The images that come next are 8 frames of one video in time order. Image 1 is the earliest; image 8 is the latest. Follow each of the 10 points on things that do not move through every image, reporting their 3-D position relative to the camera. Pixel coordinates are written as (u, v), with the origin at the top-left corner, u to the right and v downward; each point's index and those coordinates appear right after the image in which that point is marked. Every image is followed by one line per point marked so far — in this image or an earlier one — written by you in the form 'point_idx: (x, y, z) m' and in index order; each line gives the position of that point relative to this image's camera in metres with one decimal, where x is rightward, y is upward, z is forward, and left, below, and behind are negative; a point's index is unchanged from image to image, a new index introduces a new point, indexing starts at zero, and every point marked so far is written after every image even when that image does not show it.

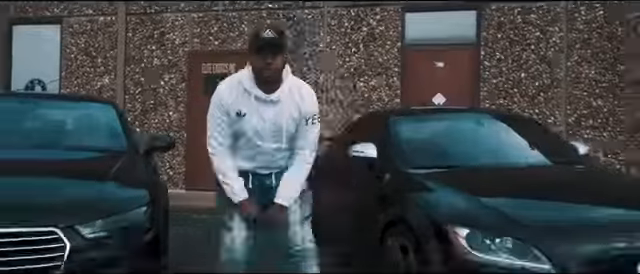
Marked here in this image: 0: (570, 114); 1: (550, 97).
0: (+4.2, +0.4, +10.9) m
1: (+3.8, +0.7, +10.9) m
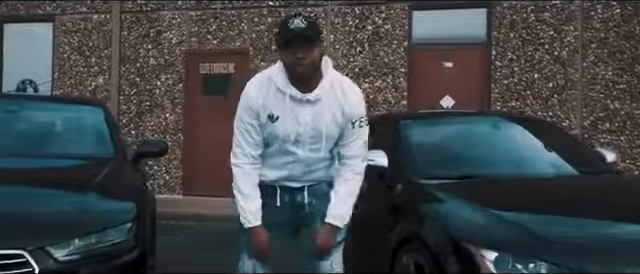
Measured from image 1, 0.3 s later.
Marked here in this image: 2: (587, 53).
0: (+4.2, +0.3, +10.4) m
1: (+3.9, +0.6, +10.4) m
2: (+4.2, +1.3, +10.3) m
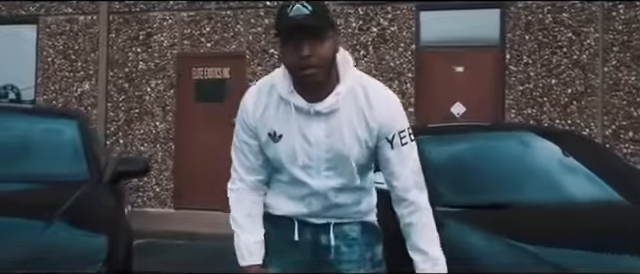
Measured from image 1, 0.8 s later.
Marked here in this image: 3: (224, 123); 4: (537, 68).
0: (+4.2, +0.2, +9.7) m
1: (+3.9, +0.5, +9.7) m
2: (+4.3, +1.2, +9.6) m
3: (-1.6, +0.2, +10.9) m
4: (+3.3, +1.0, +9.8) m
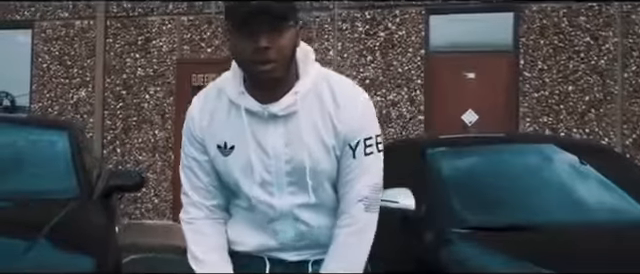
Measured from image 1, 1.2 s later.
0: (+4.3, 0.0, +9.2) m
1: (+4.0, +0.3, +9.2) m
2: (+4.3, +1.1, +9.2) m
3: (-1.5, +0.1, +10.5) m
4: (+3.3, +0.9, +9.3) m
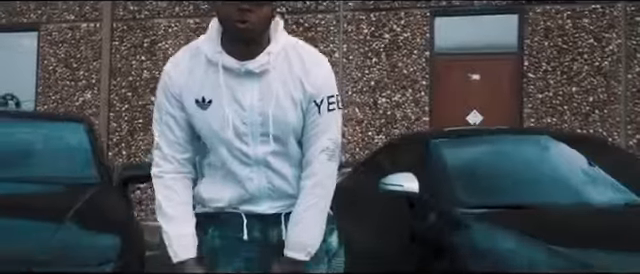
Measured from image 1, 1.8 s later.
0: (+4.4, 0.0, +9.3) m
1: (+4.1, +0.3, +9.3) m
2: (+4.4, +1.0, +9.2) m
3: (-1.5, +0.1, +10.5) m
4: (+3.4, +0.9, +9.4) m
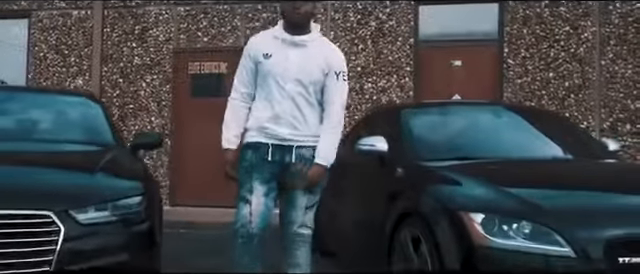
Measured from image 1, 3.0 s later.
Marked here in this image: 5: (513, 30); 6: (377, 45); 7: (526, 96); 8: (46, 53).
0: (+4.2, +0.3, +9.7) m
1: (+3.9, +0.6, +9.8) m
2: (+4.3, +1.3, +9.7) m
3: (-1.7, +0.3, +10.8) m
4: (+3.2, +1.1, +9.8) m
5: (+2.9, +1.6, +9.9) m
6: (+0.9, +1.4, +10.2) m
7: (+3.1, +0.6, +9.9) m
8: (-4.7, +1.4, +11.1) m
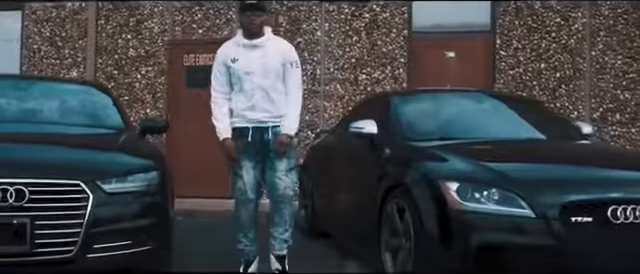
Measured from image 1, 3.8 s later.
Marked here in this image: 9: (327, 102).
0: (+4.2, +0.4, +9.9) m
1: (+3.8, +0.7, +9.9) m
2: (+4.2, +1.5, +9.9) m
3: (-1.7, +0.4, +10.9) m
4: (+3.2, +1.3, +10.0) m
5: (+2.9, +1.8, +10.1) m
6: (+0.8, +1.6, +10.3) m
7: (+3.0, +0.8, +10.0) m
8: (-4.8, +1.6, +11.1) m
9: (+0.1, +0.6, +10.3) m
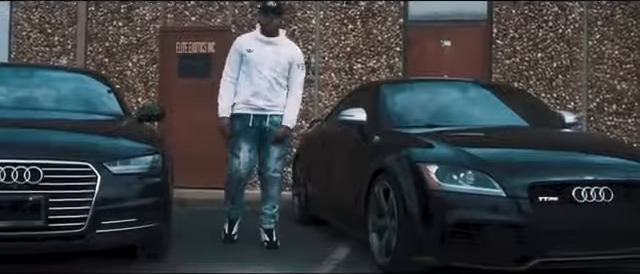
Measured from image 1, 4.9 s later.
0: (+4.1, +0.6, +9.8) m
1: (+3.8, +0.9, +9.9) m
2: (+4.1, +1.6, +9.8) m
3: (-1.8, +0.6, +10.7) m
4: (+3.1, +1.4, +9.9) m
5: (+2.8, +1.9, +10.0) m
6: (+0.7, +1.8, +10.2) m
7: (+3.0, +0.9, +9.9) m
8: (-4.9, +1.8, +10.9) m
9: (0.0, +0.7, +10.2) m
